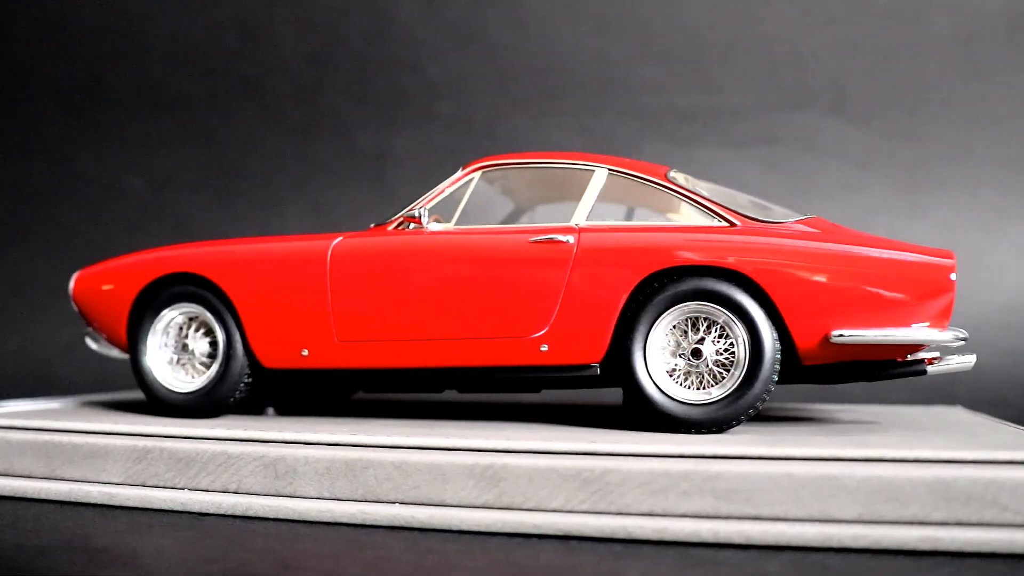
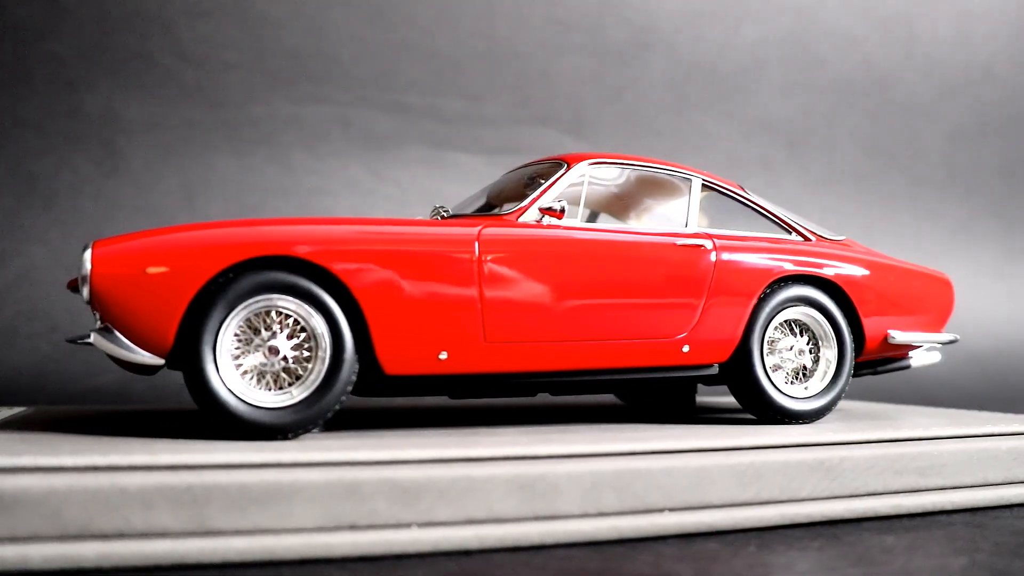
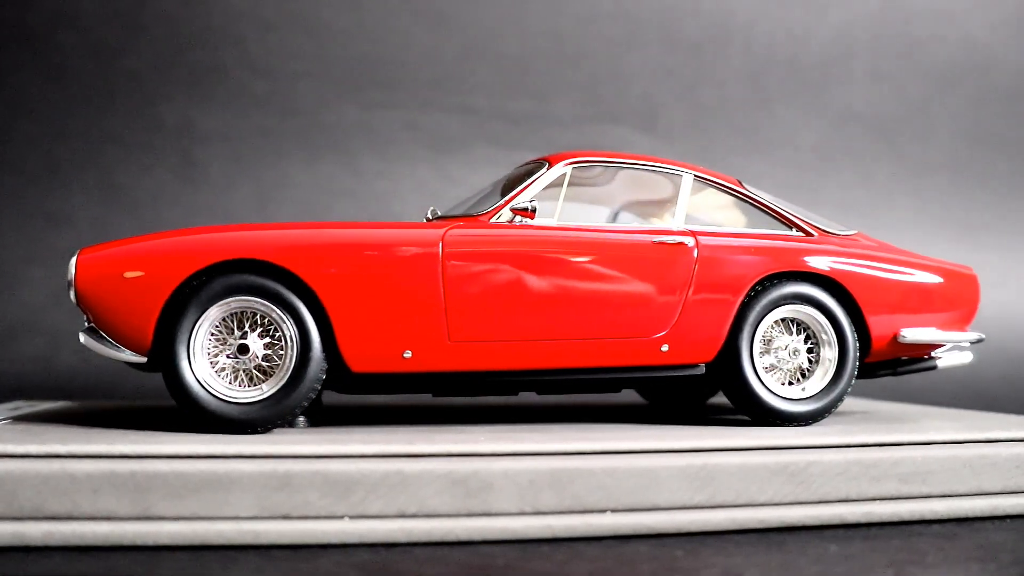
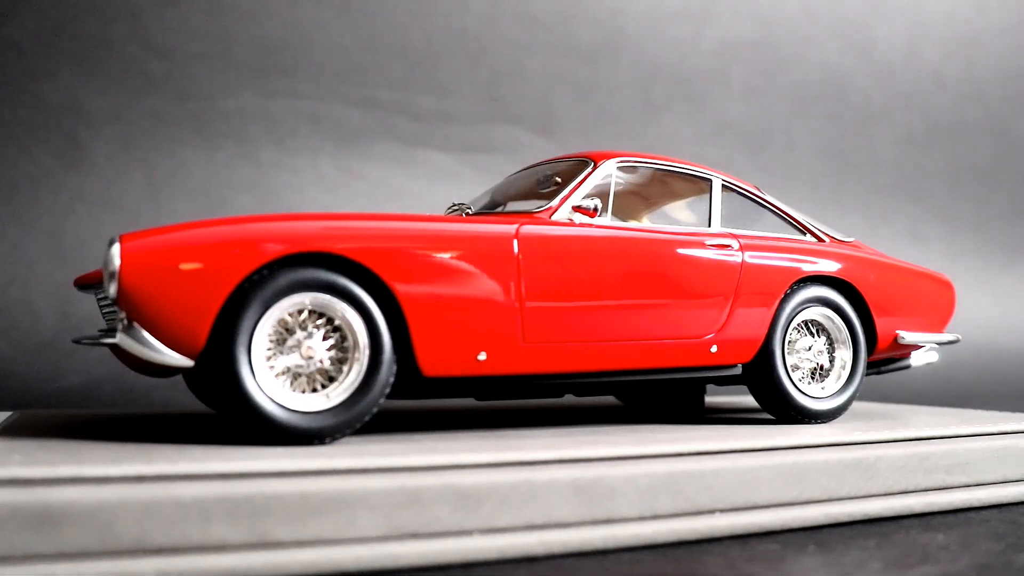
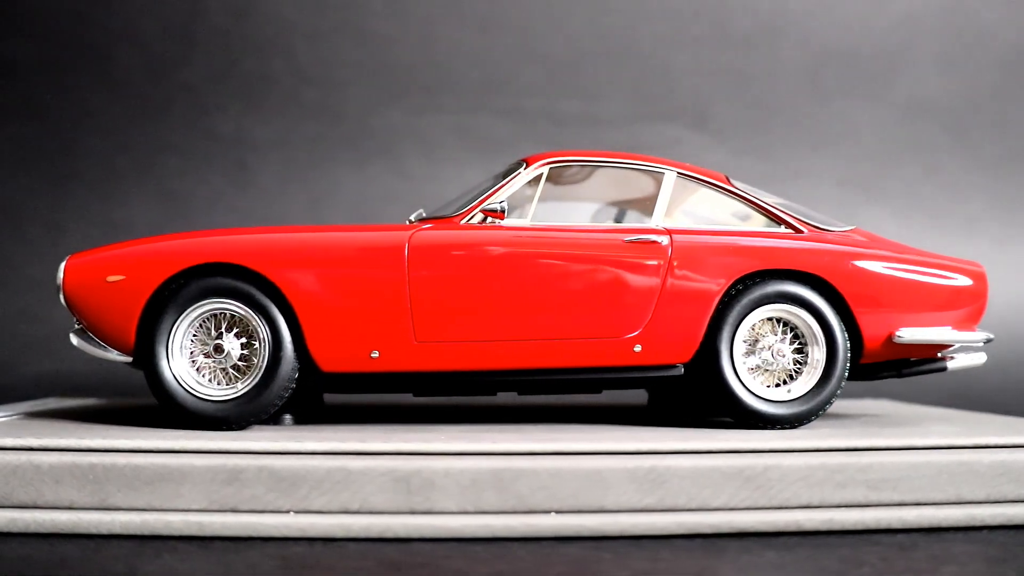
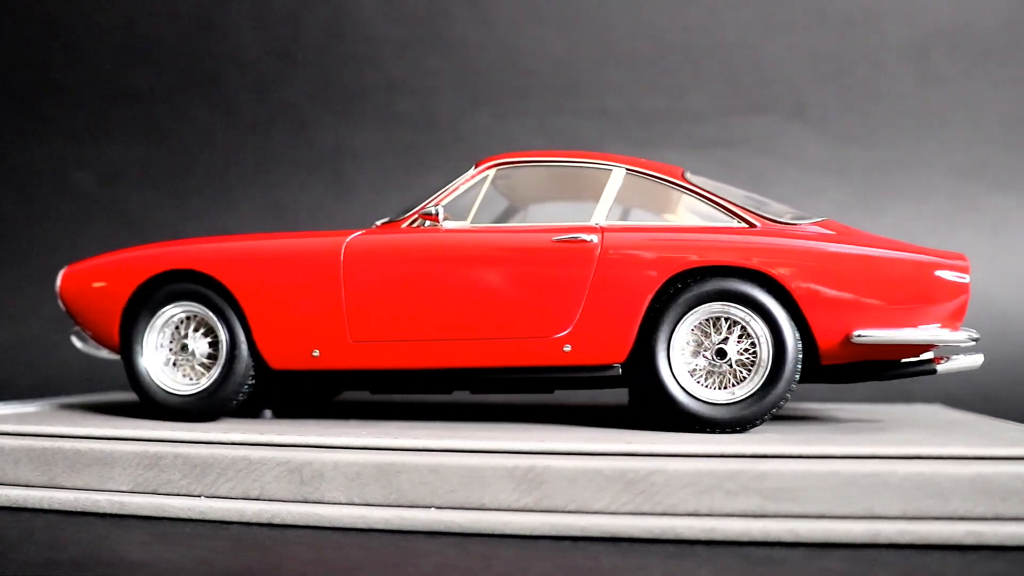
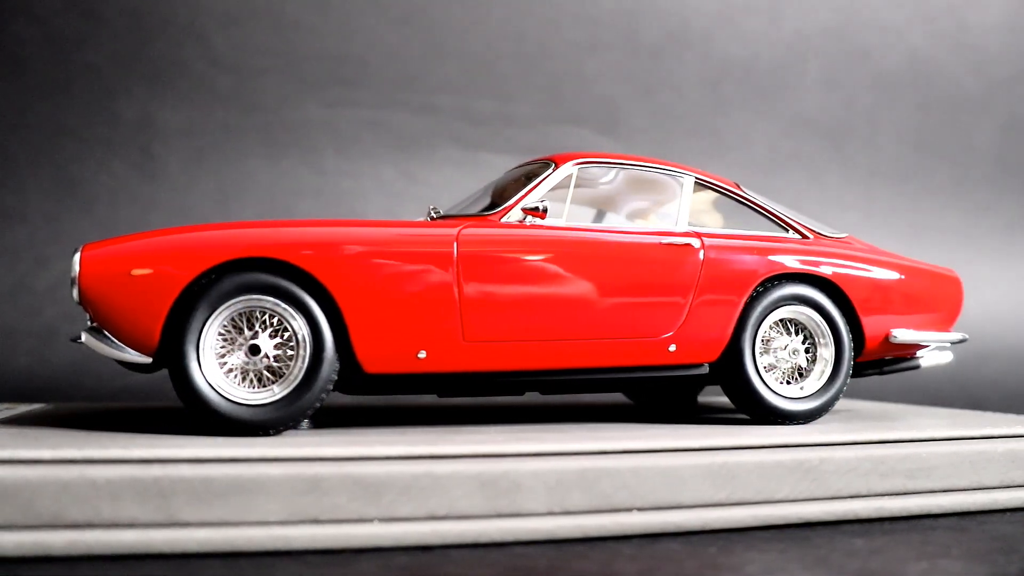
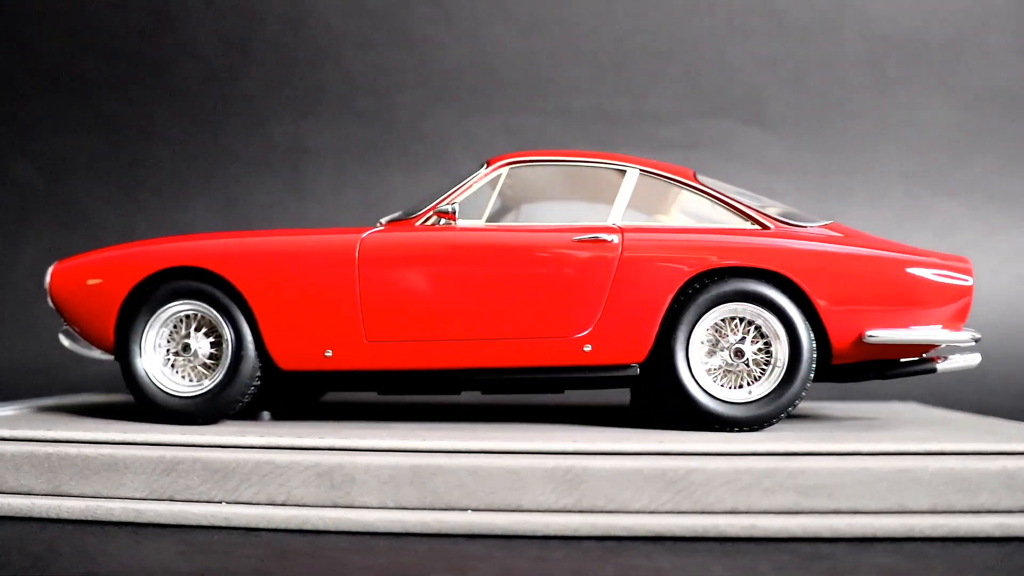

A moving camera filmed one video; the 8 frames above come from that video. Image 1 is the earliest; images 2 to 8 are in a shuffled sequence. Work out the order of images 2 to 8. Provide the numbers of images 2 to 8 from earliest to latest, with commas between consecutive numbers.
6, 8, 5, 3, 7, 2, 4
